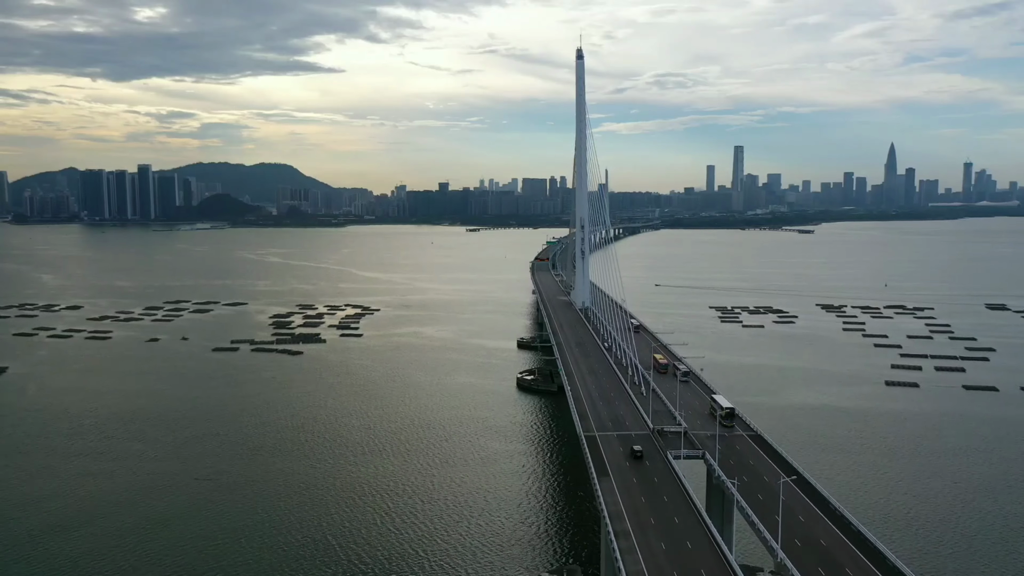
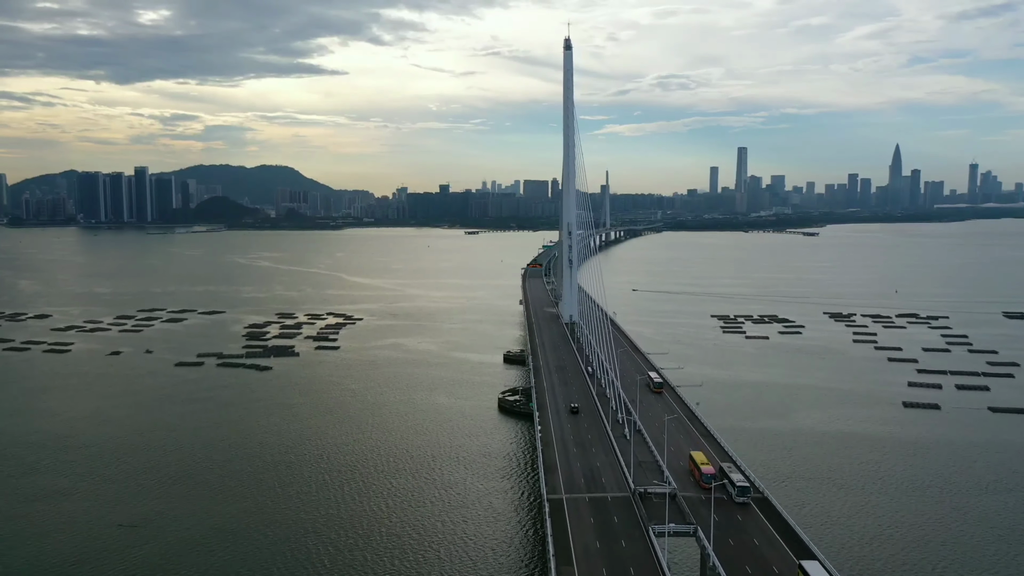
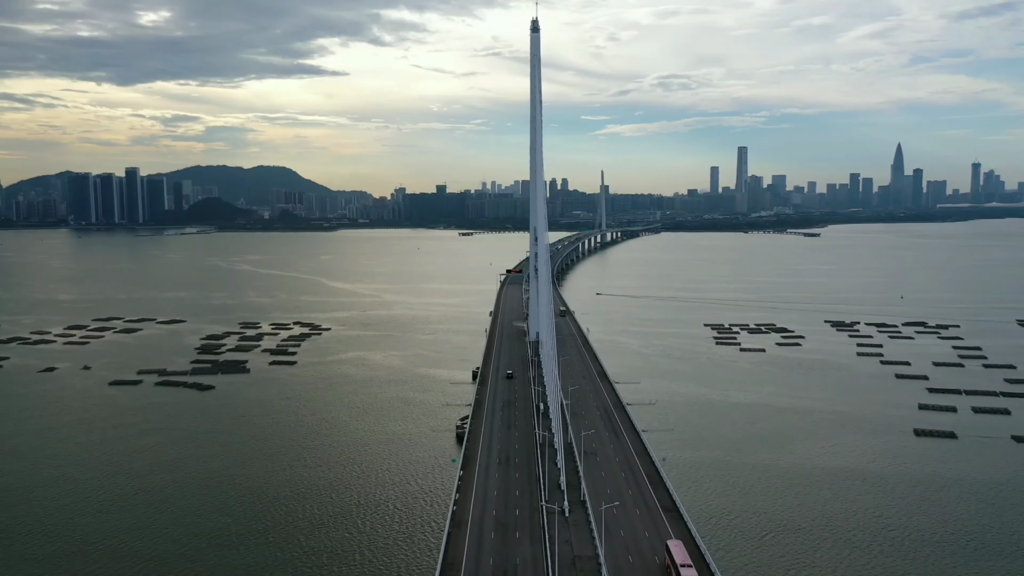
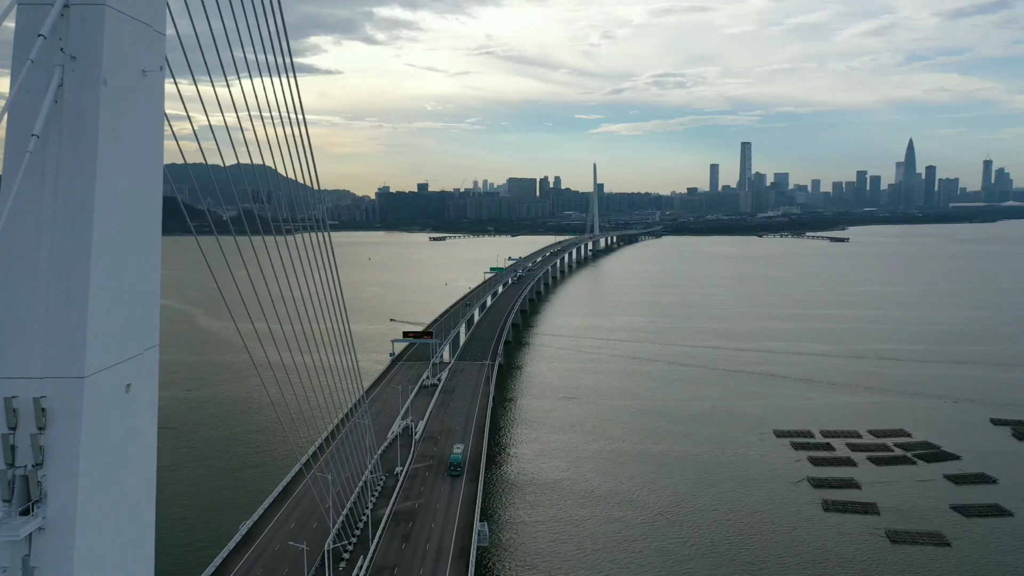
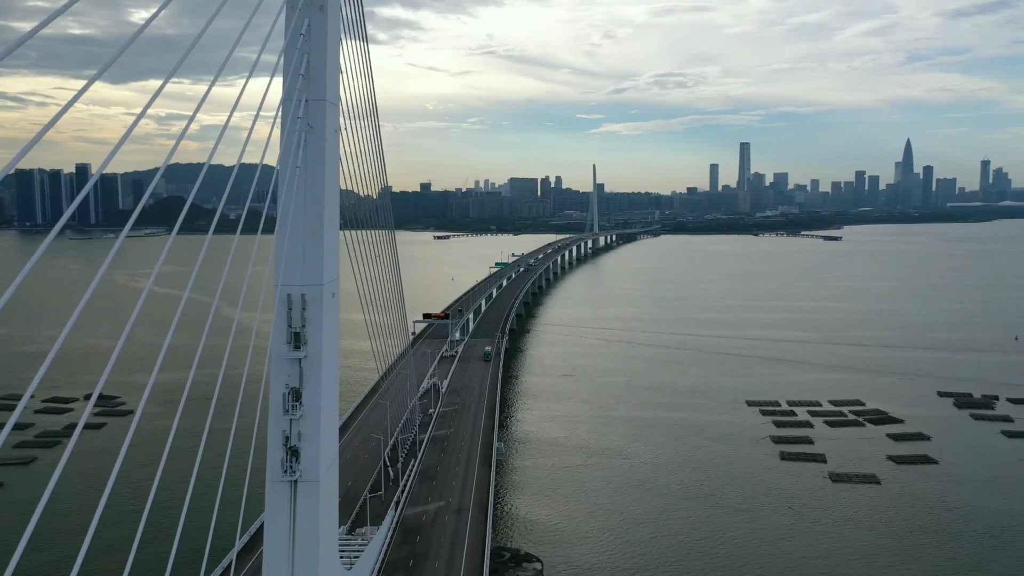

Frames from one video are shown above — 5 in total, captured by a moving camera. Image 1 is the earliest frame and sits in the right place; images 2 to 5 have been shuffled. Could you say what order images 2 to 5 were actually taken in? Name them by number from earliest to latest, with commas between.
2, 3, 5, 4
